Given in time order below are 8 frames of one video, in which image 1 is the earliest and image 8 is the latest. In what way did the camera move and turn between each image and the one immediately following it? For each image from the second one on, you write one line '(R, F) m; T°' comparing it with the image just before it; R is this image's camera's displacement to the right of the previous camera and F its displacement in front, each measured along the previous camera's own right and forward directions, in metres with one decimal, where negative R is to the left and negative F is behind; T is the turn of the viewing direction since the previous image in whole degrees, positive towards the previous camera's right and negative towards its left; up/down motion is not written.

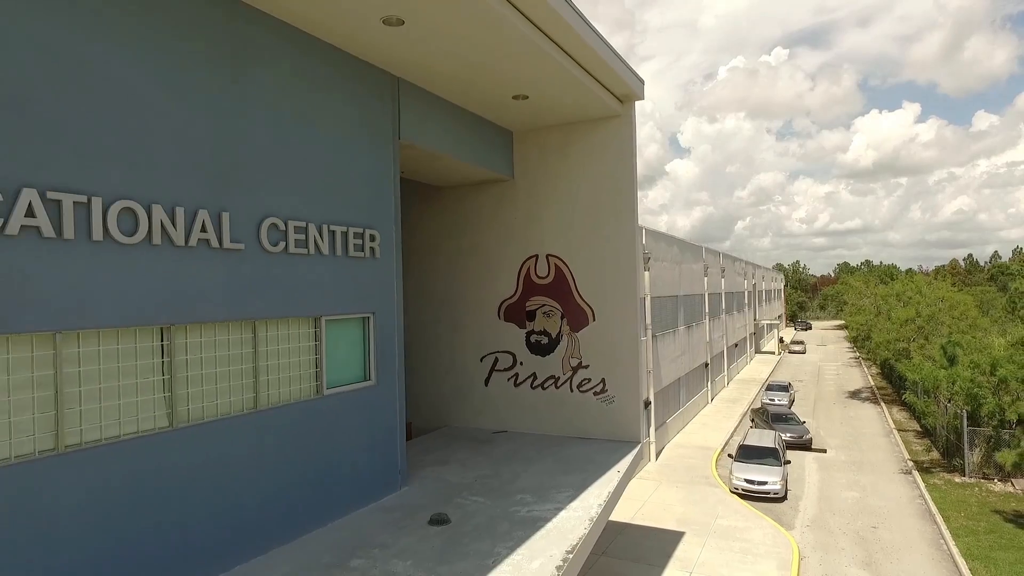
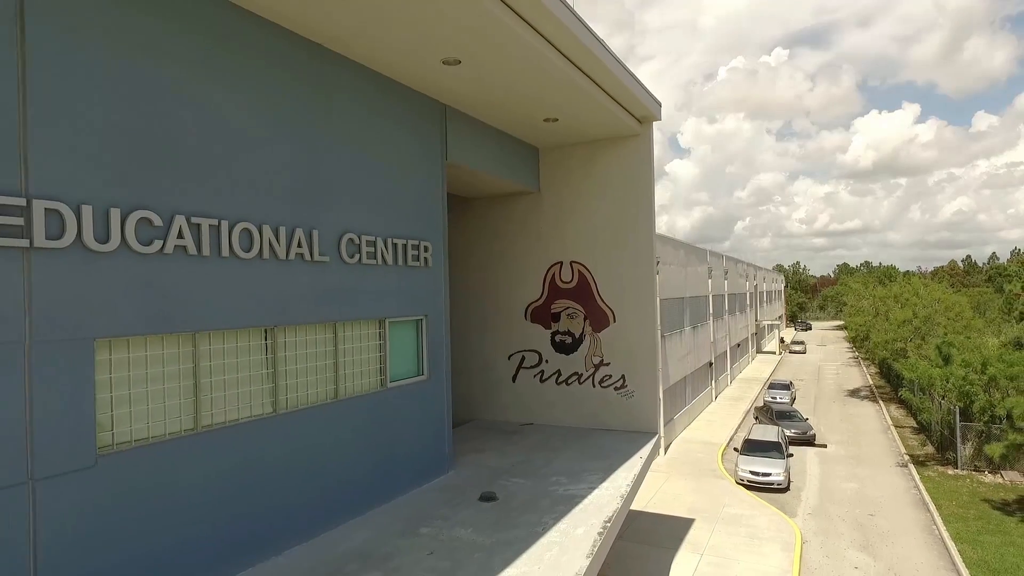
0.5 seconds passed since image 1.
(-0.5, -1.1) m; 0°
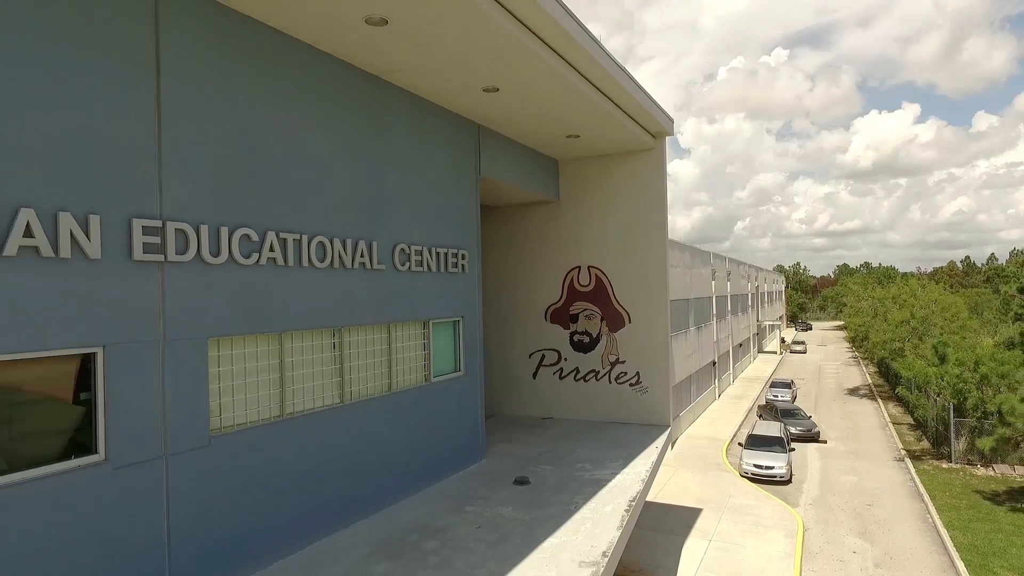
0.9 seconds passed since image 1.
(-0.5, -1.0) m; 0°
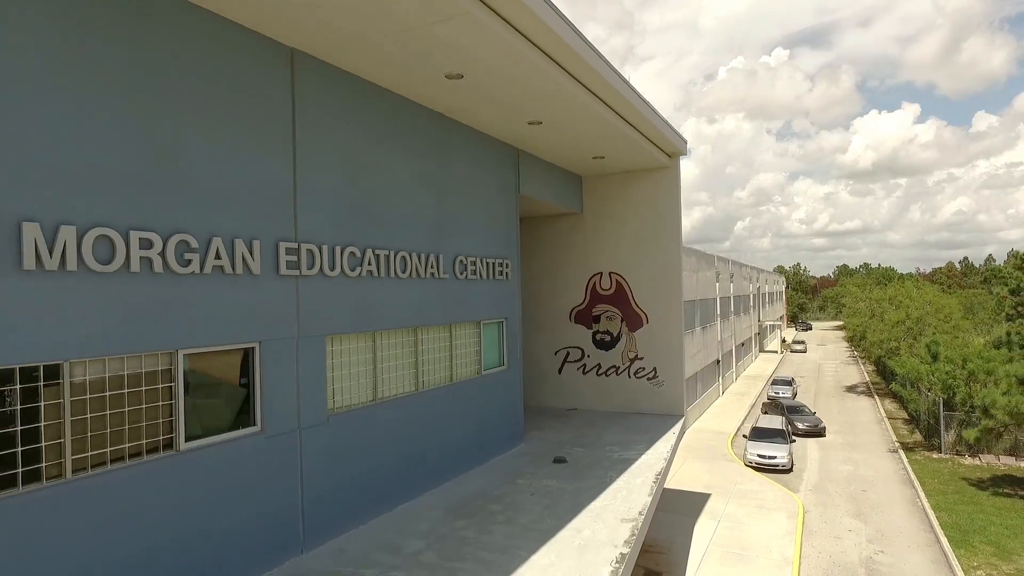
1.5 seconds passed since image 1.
(-0.7, -1.5) m; 0°
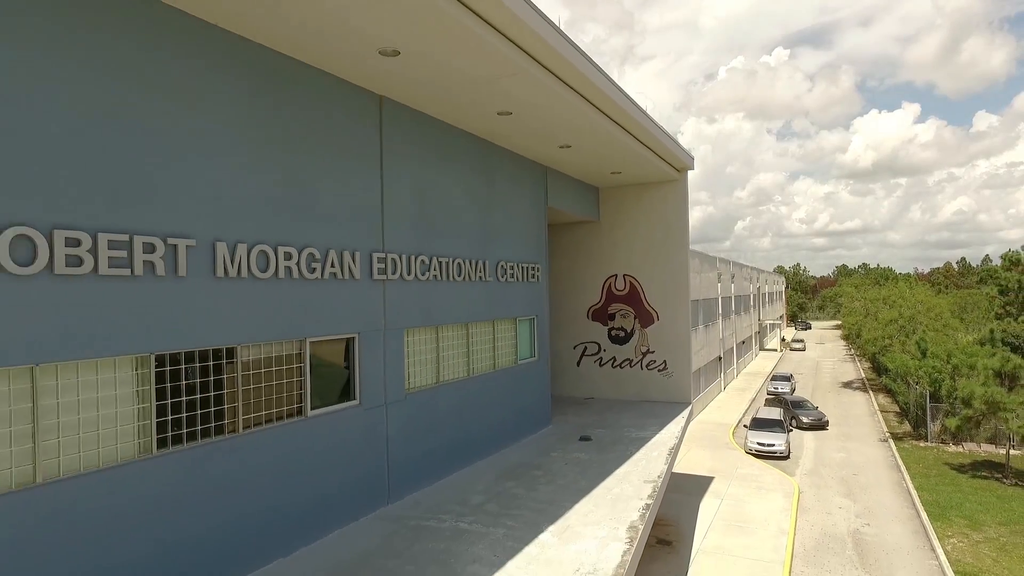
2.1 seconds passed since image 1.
(-0.6, -1.7) m; 0°
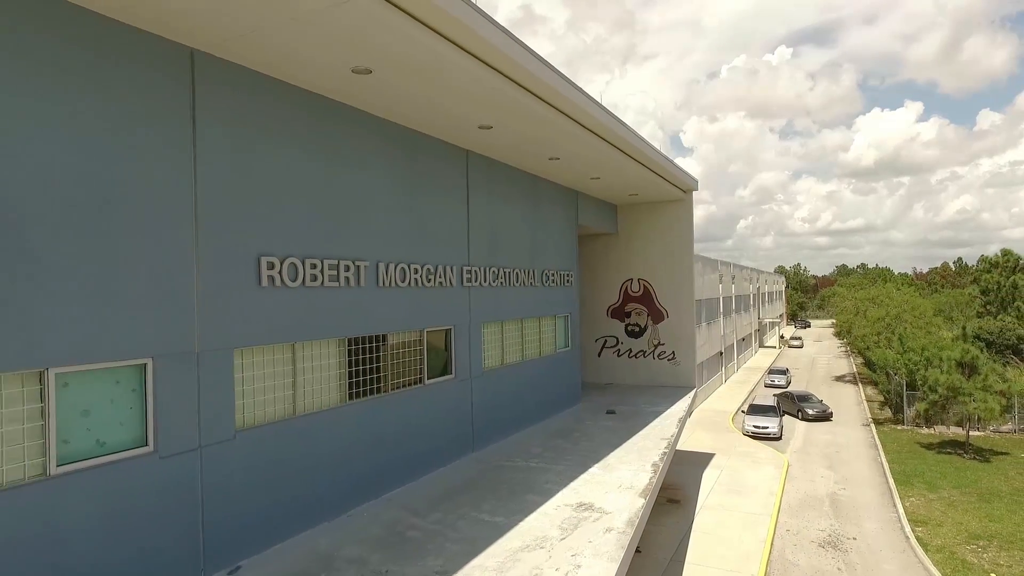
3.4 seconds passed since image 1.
(-0.9, -3.1) m; 0°
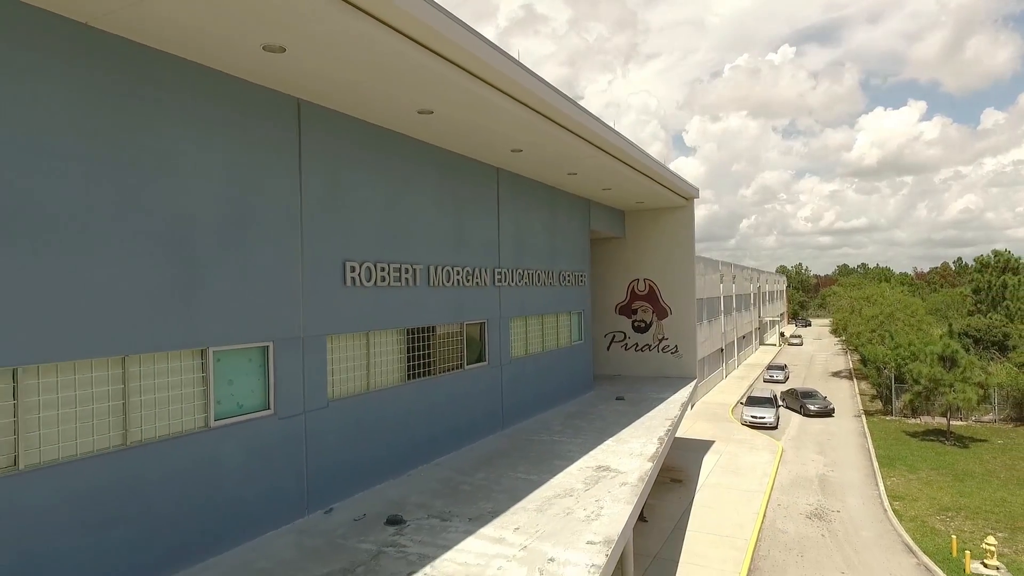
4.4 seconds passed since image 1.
(-0.5, -1.9) m; 0°
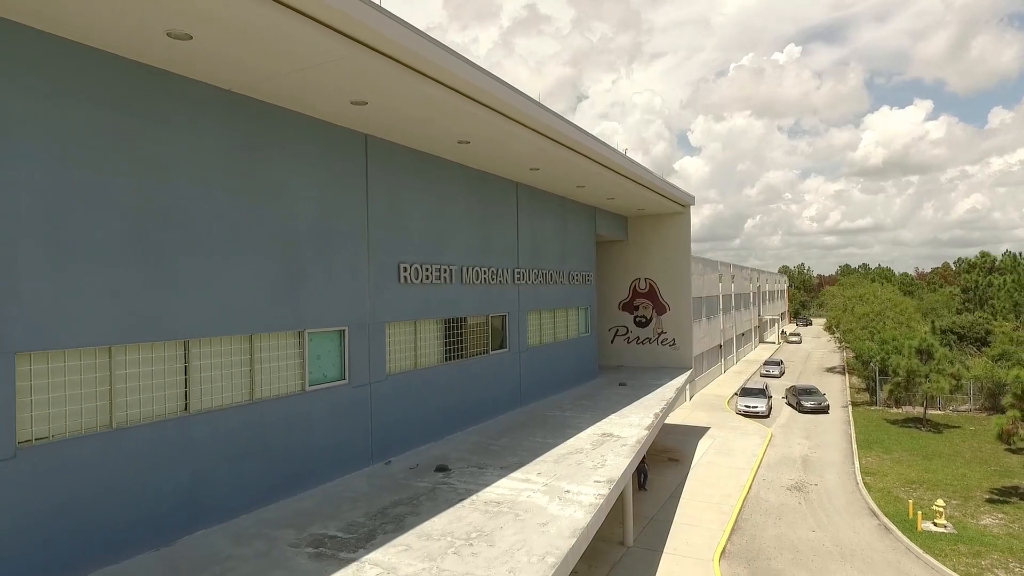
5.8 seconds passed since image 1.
(-0.3, -2.2) m; 0°
